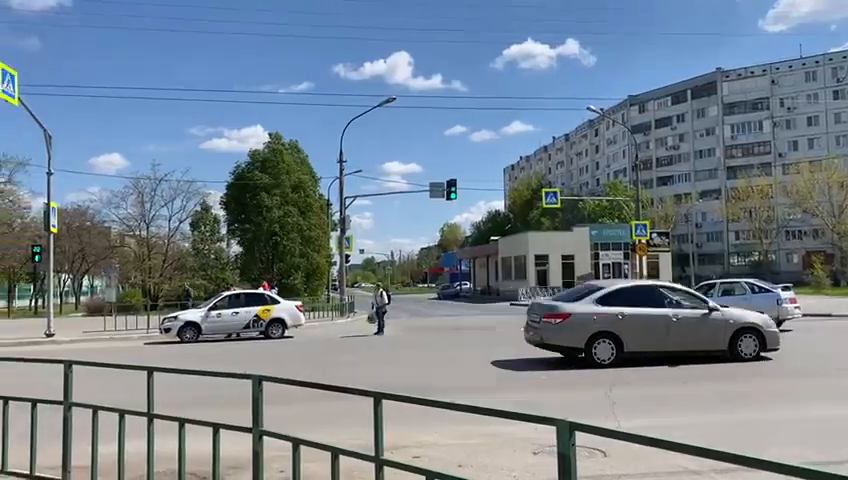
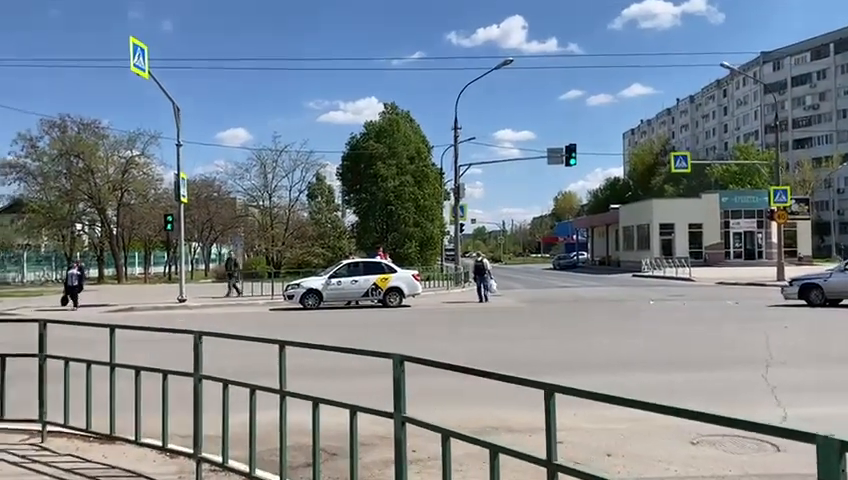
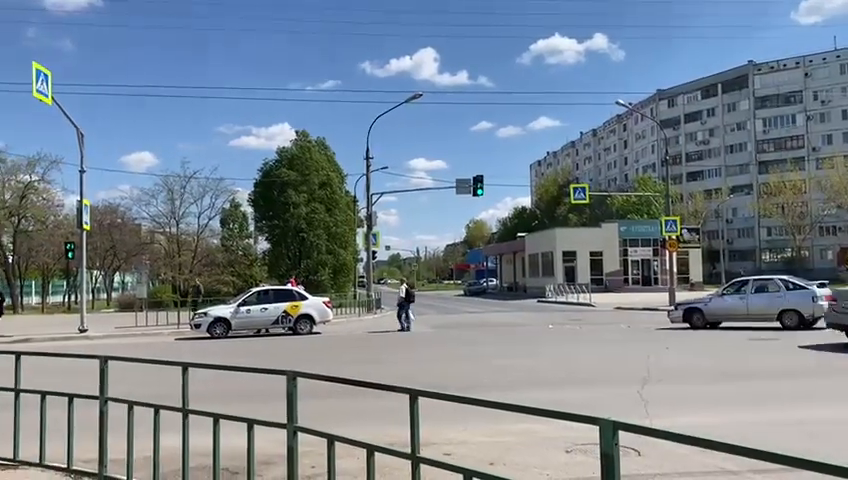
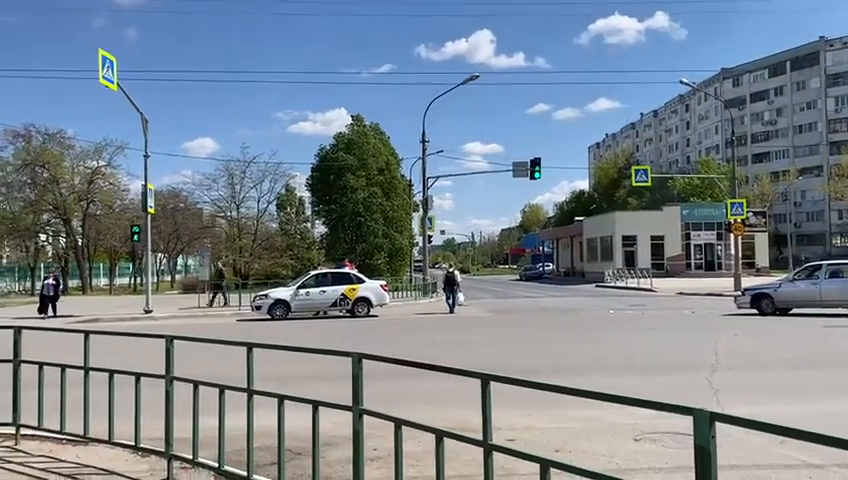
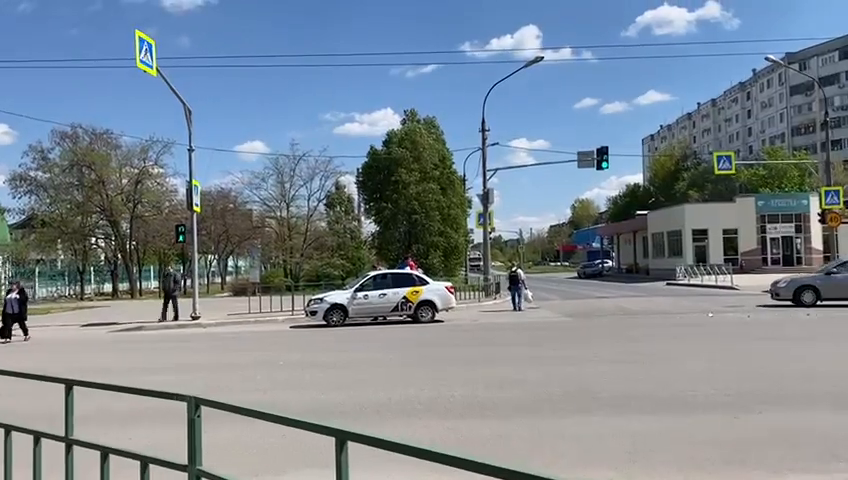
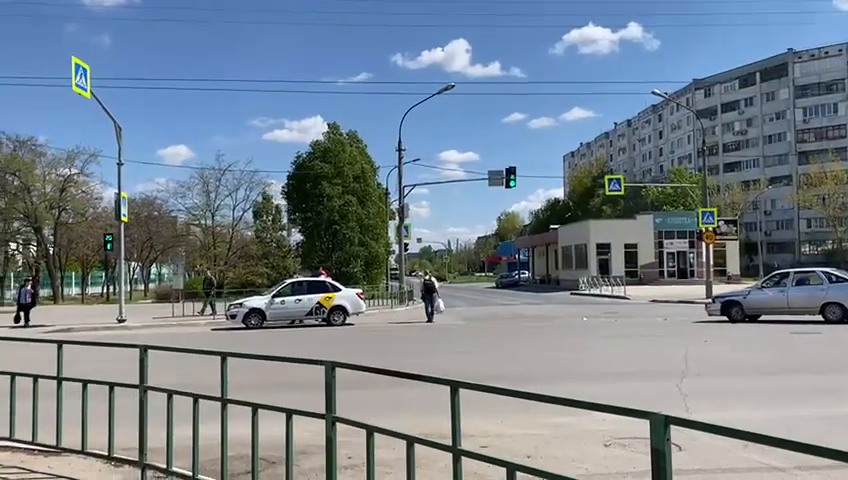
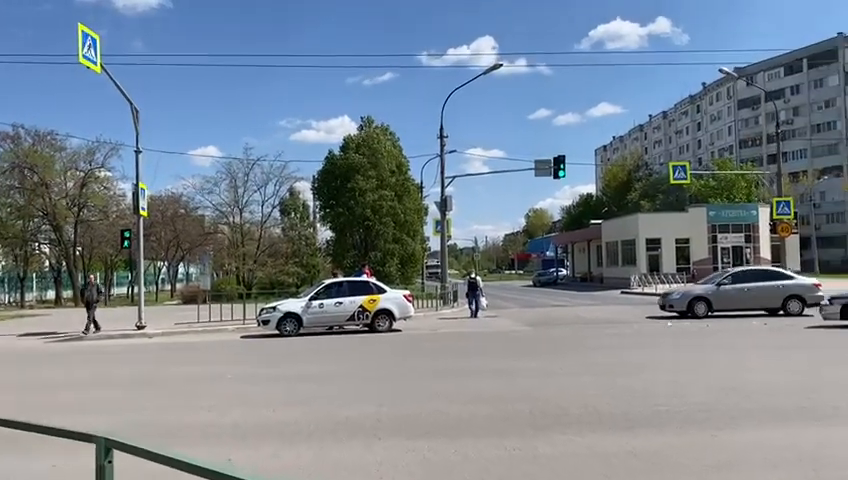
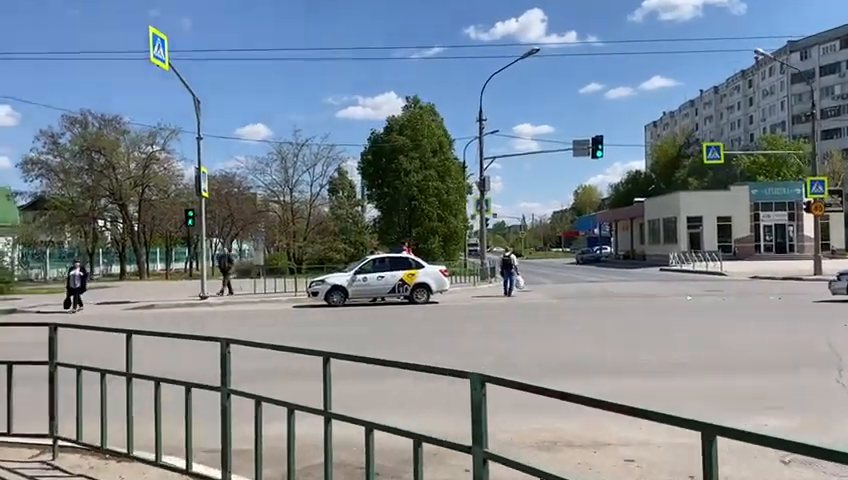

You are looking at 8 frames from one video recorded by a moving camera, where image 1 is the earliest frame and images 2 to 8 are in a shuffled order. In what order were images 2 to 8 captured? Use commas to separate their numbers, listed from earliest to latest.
3, 6, 4, 2, 8, 5, 7
